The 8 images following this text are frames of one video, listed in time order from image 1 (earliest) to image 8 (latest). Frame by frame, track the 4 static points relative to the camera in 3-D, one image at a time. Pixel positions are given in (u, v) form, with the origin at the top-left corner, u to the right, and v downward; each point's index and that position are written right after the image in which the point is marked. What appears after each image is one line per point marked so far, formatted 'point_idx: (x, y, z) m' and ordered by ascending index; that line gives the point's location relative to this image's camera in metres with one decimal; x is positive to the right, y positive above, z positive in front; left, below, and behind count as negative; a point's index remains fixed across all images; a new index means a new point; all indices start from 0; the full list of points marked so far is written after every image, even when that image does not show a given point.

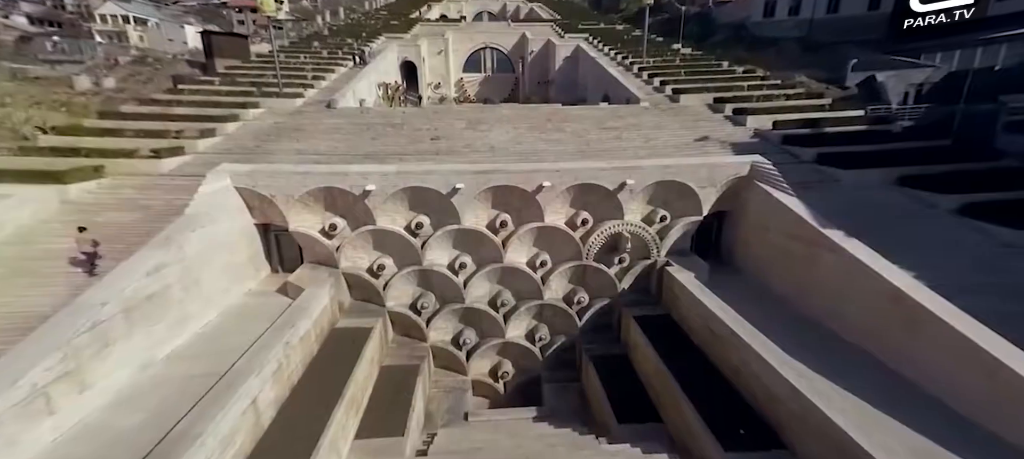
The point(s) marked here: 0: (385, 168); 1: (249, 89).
0: (-2.8, +1.4, +10.7) m
1: (-10.5, +5.6, +19.1) m
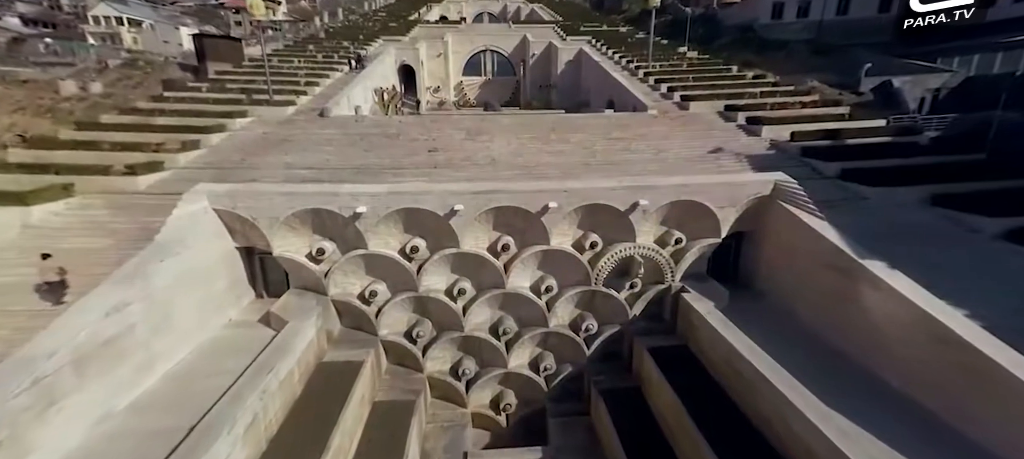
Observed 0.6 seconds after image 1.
0: (-2.8, +0.9, +9.8) m
1: (-10.4, +5.1, +18.2) m
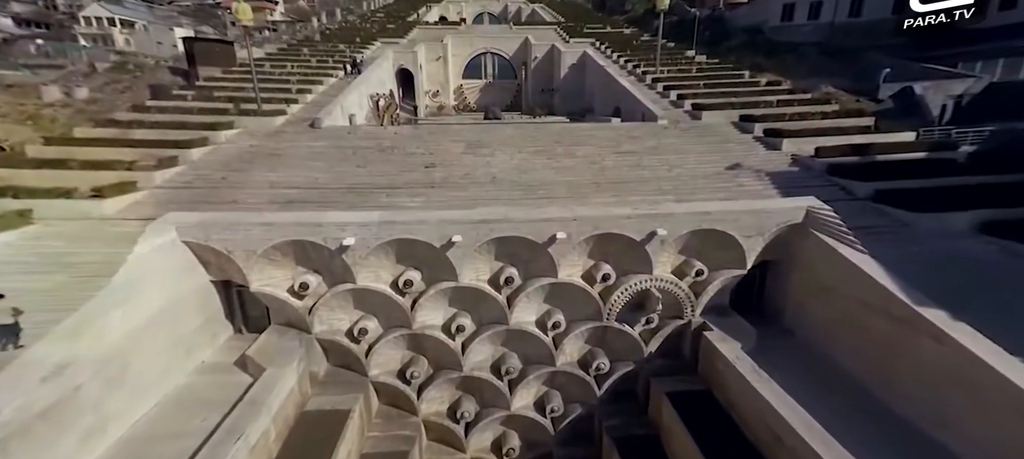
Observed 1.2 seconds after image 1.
0: (-2.7, +0.3, +8.8) m
1: (-10.4, +4.5, +17.2) m
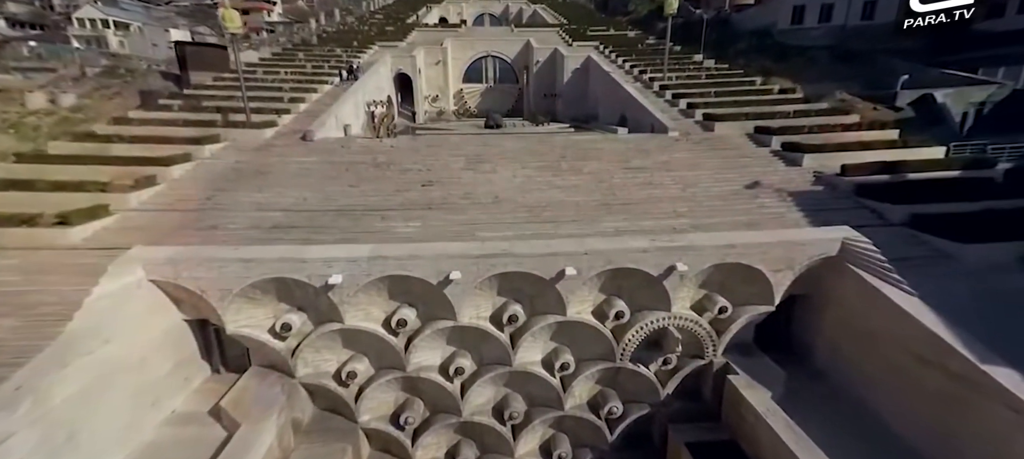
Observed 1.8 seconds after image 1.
0: (-2.6, -0.3, +8.0) m
1: (-10.3, +3.9, +16.4) m
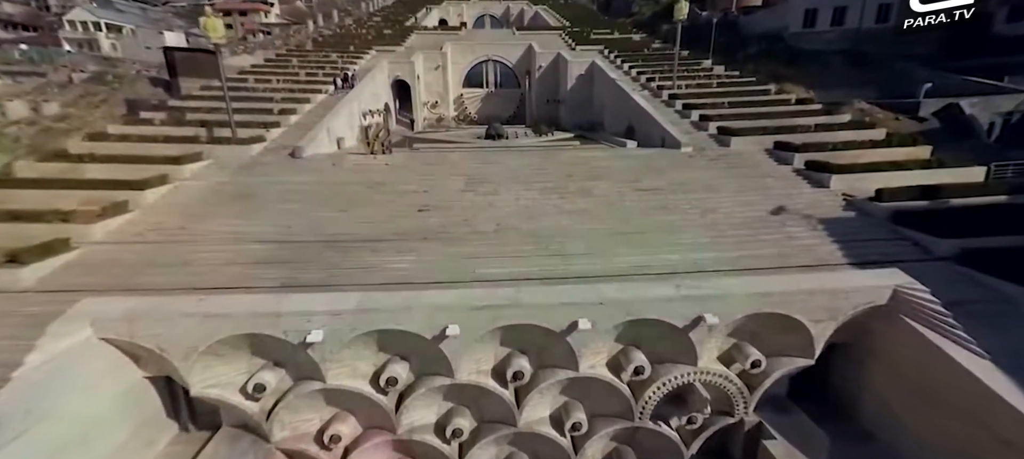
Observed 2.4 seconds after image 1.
0: (-2.5, -1.0, +7.0) m
1: (-10.2, +3.2, +15.4) m
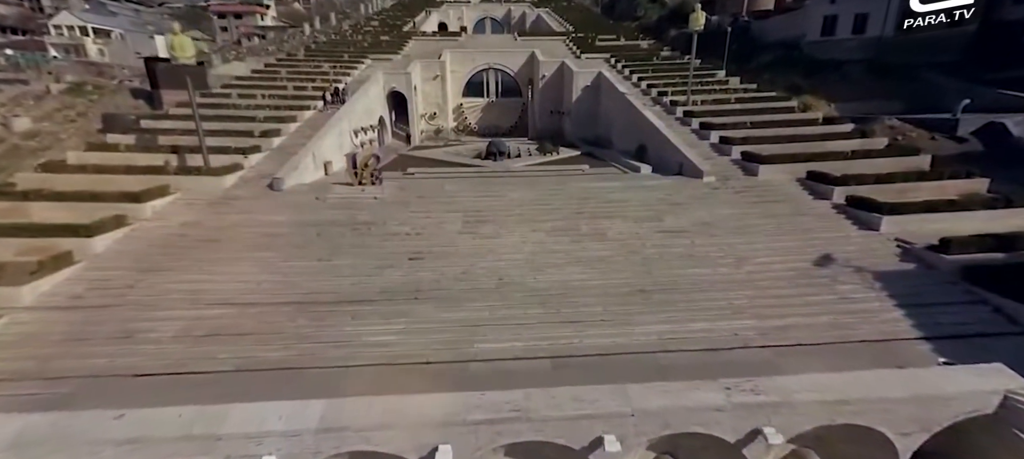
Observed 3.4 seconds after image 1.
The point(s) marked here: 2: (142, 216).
0: (-2.5, -2.1, +5.5) m
1: (-10.1, +2.2, +13.9) m
2: (-8.6, +0.3, +11.1) m
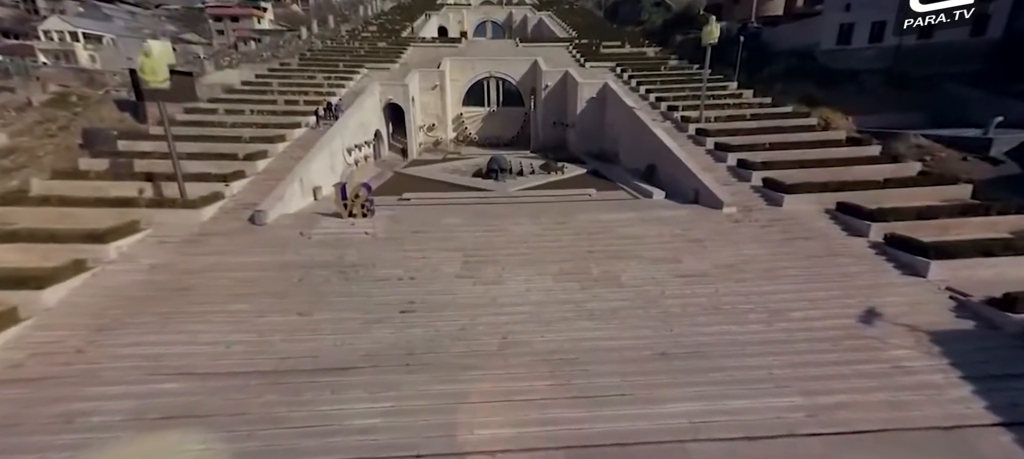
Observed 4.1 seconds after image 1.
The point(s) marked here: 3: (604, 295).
0: (-2.4, -3.0, +4.4) m
1: (-10.0, +1.2, +12.8) m
2: (-8.5, -0.6, +9.9) m
3: (+1.8, -1.3, +9.4) m
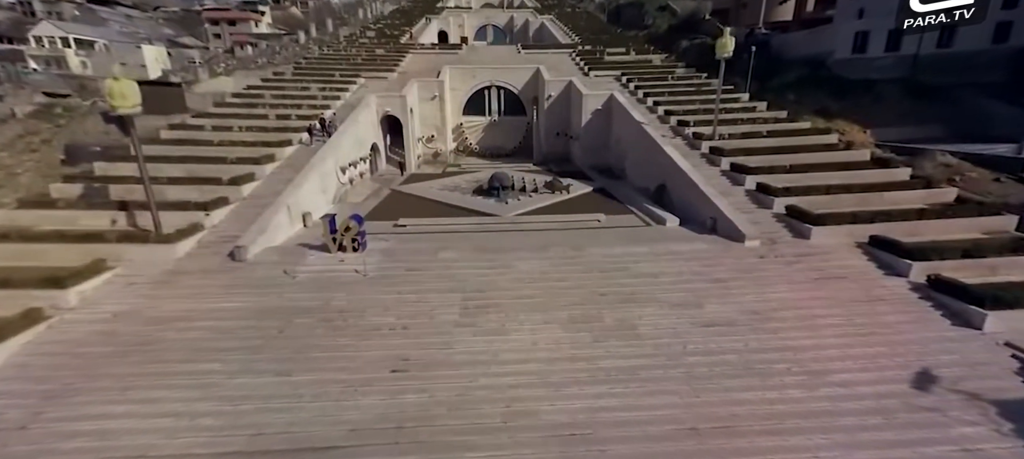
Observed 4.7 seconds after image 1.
0: (-2.3, -3.9, +3.4) m
1: (-9.9, +0.4, +11.8) m
2: (-8.4, -1.4, +8.9) m
3: (+1.9, -2.1, +8.4) m
